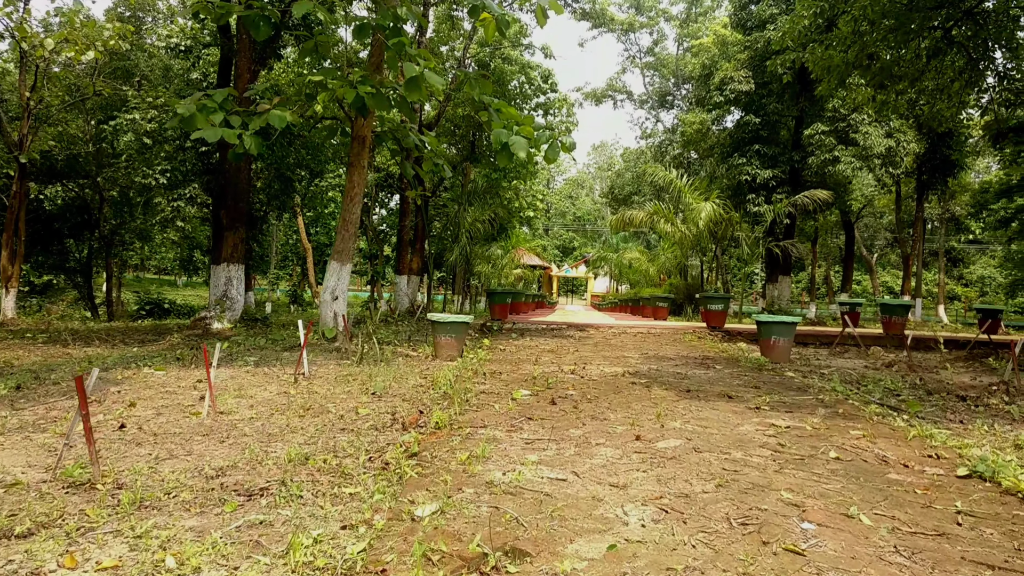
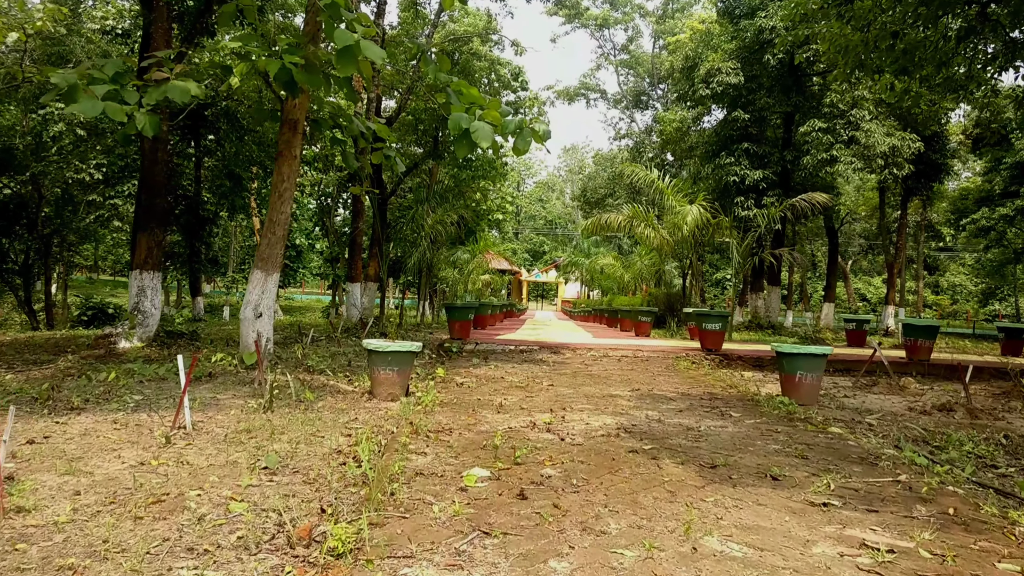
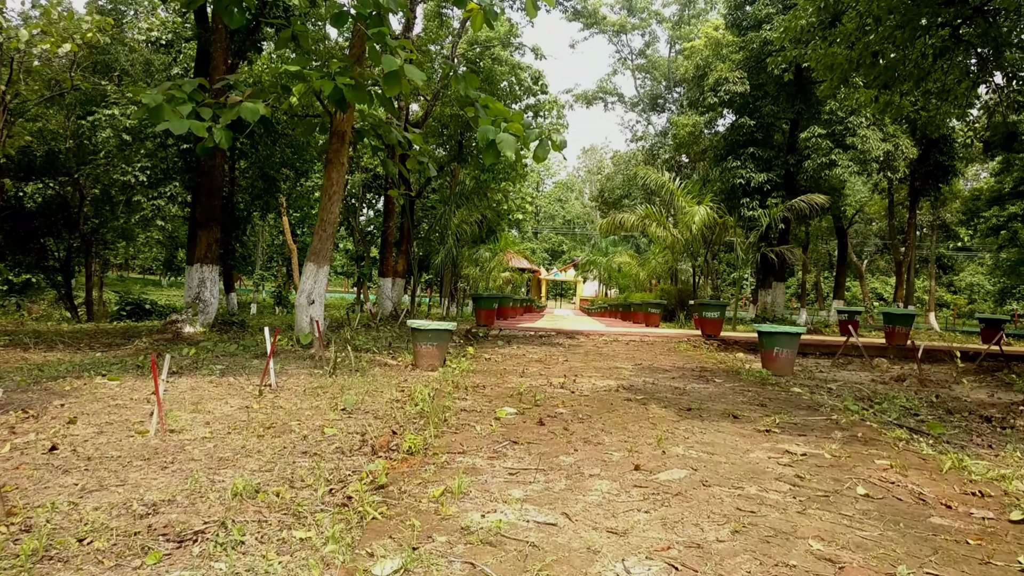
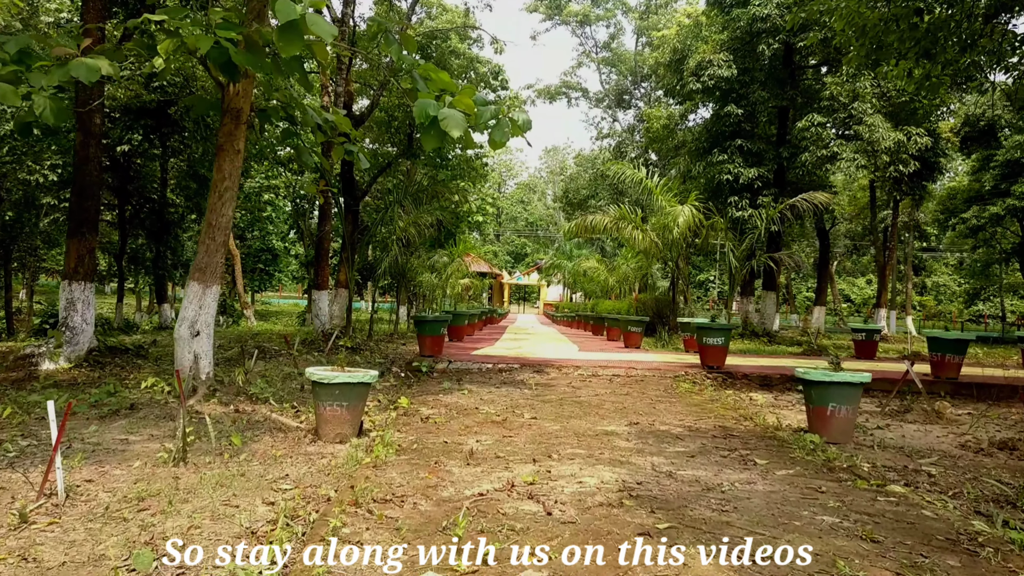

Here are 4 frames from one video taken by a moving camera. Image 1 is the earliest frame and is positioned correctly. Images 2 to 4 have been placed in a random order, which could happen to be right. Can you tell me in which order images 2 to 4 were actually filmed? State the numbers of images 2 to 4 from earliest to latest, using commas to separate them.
3, 2, 4
